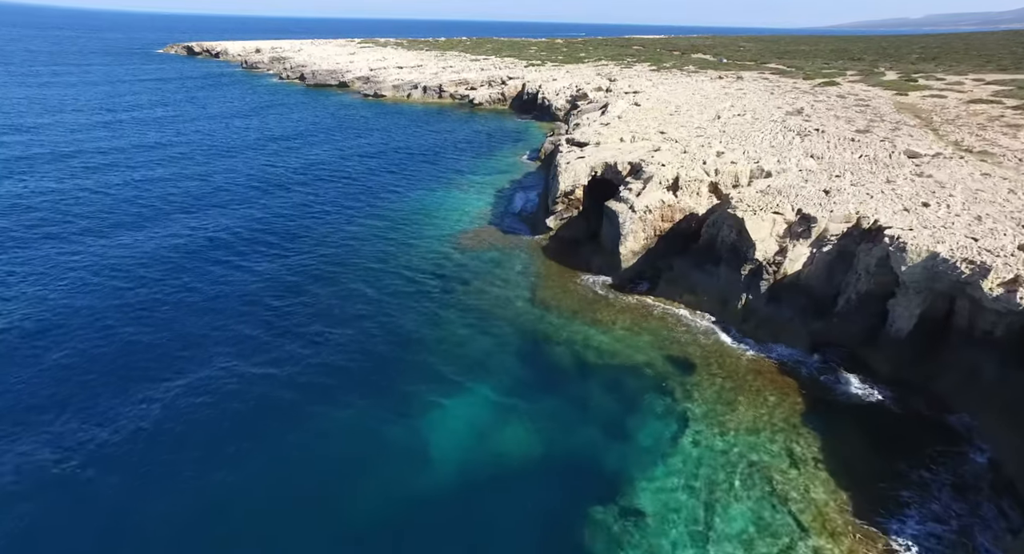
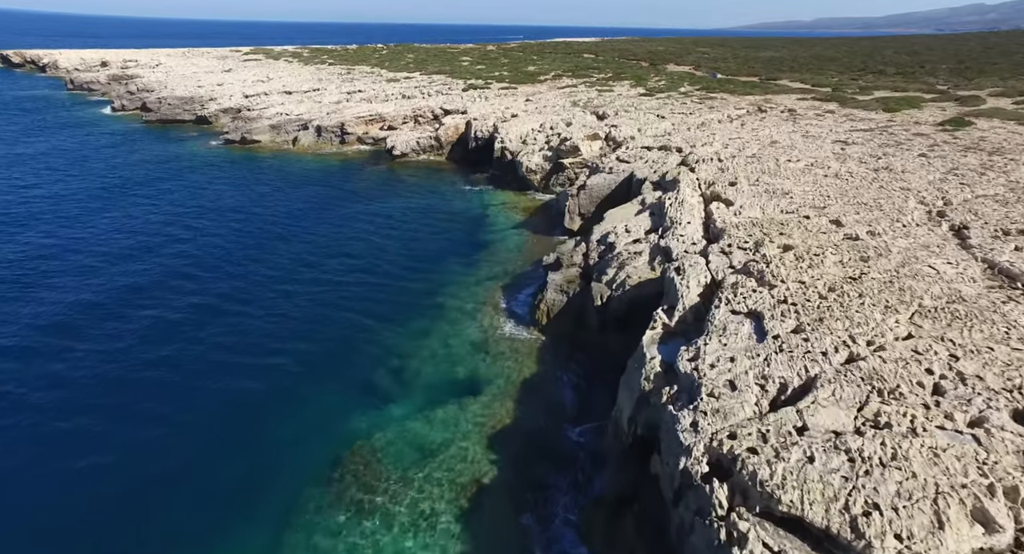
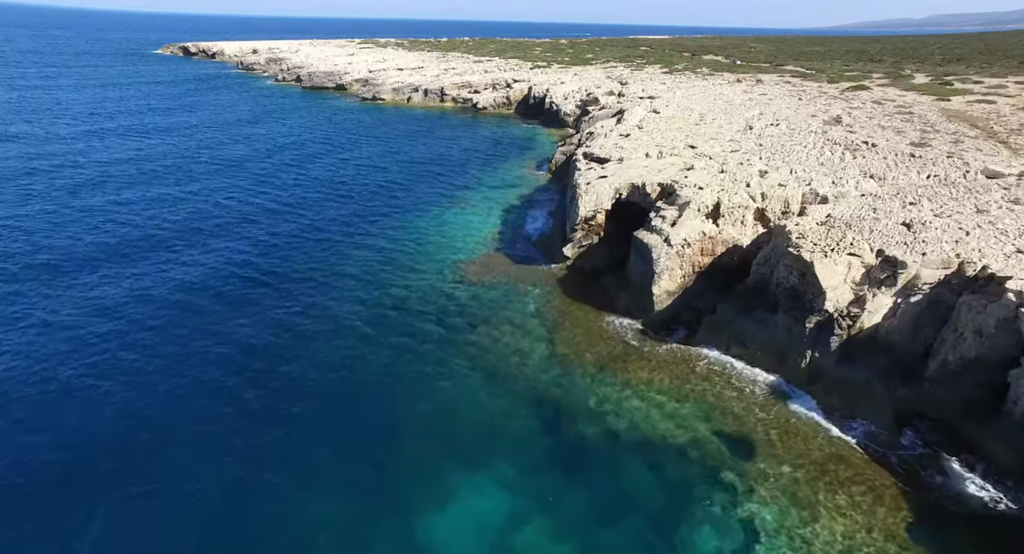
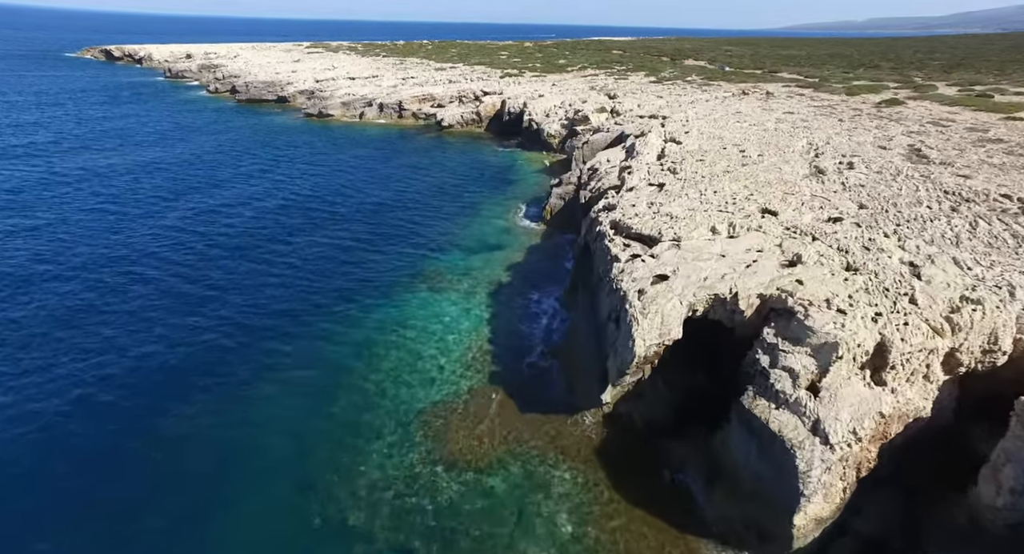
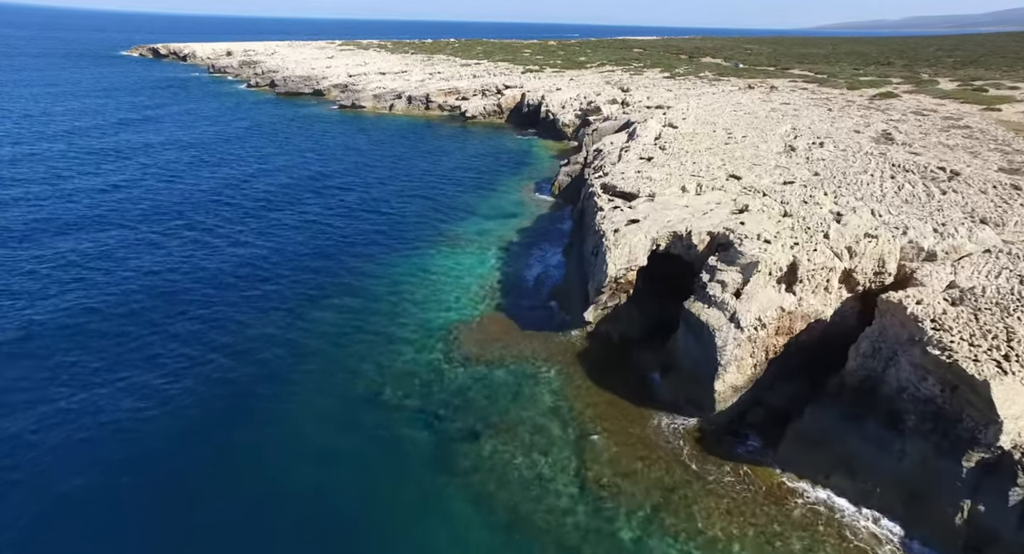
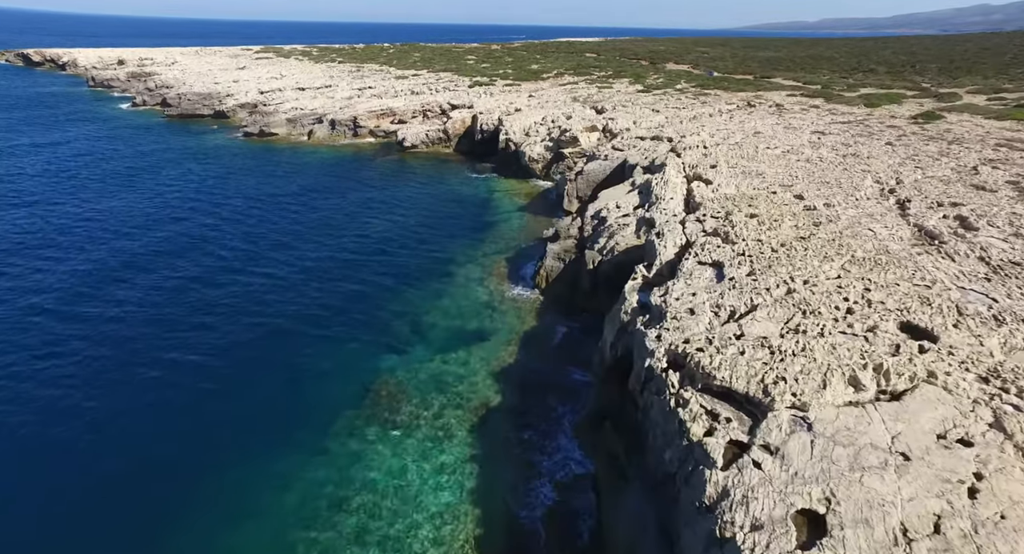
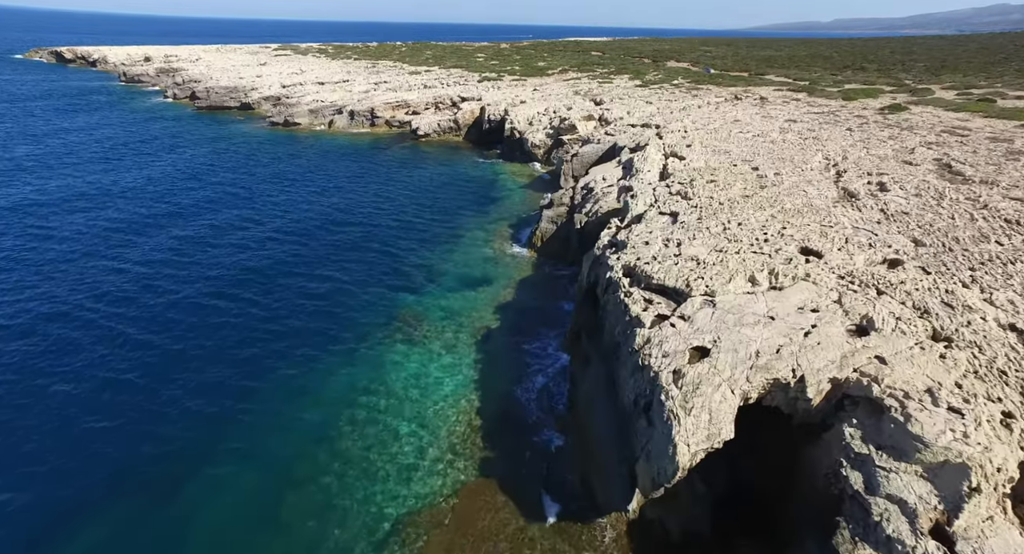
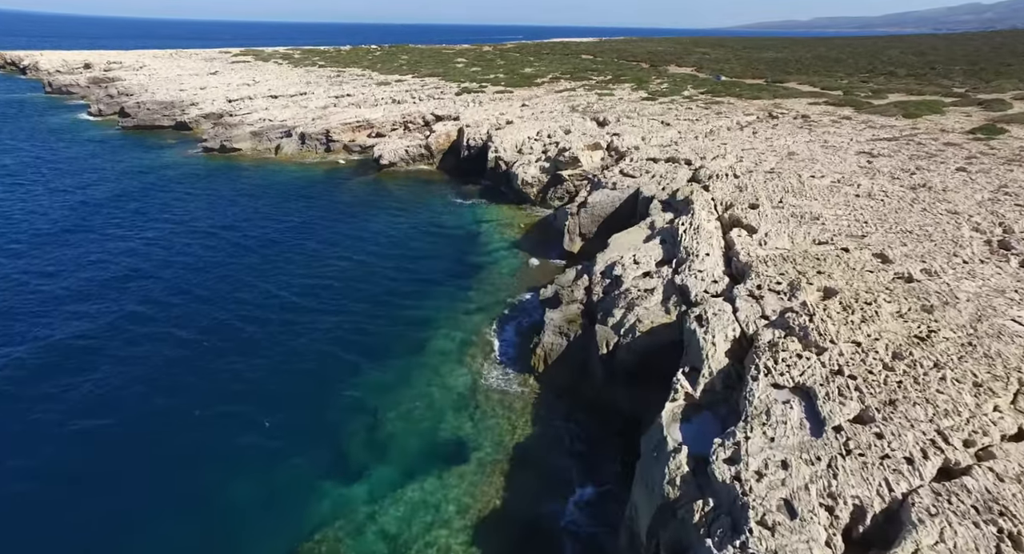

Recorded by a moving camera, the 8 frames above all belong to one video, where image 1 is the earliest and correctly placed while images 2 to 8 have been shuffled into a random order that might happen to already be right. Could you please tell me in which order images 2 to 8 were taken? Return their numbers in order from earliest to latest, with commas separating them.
3, 5, 4, 7, 6, 2, 8
